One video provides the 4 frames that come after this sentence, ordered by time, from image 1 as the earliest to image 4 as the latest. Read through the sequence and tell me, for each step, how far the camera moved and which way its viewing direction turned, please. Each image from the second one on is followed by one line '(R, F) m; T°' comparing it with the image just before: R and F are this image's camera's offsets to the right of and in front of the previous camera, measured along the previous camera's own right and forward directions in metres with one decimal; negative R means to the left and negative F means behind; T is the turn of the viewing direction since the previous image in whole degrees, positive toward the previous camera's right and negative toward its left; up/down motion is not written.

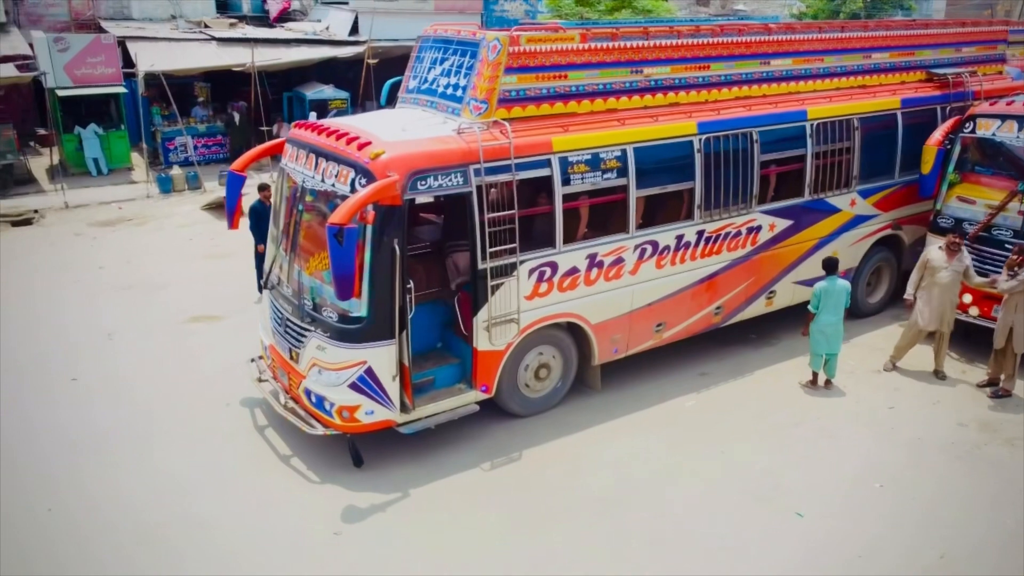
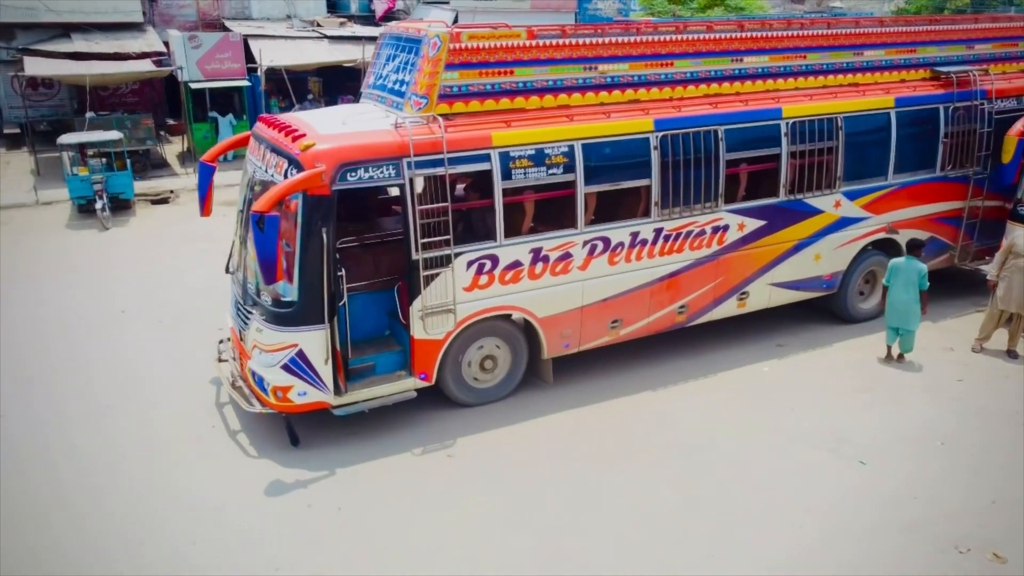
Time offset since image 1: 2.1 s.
(+1.1, -0.1) m; -6°
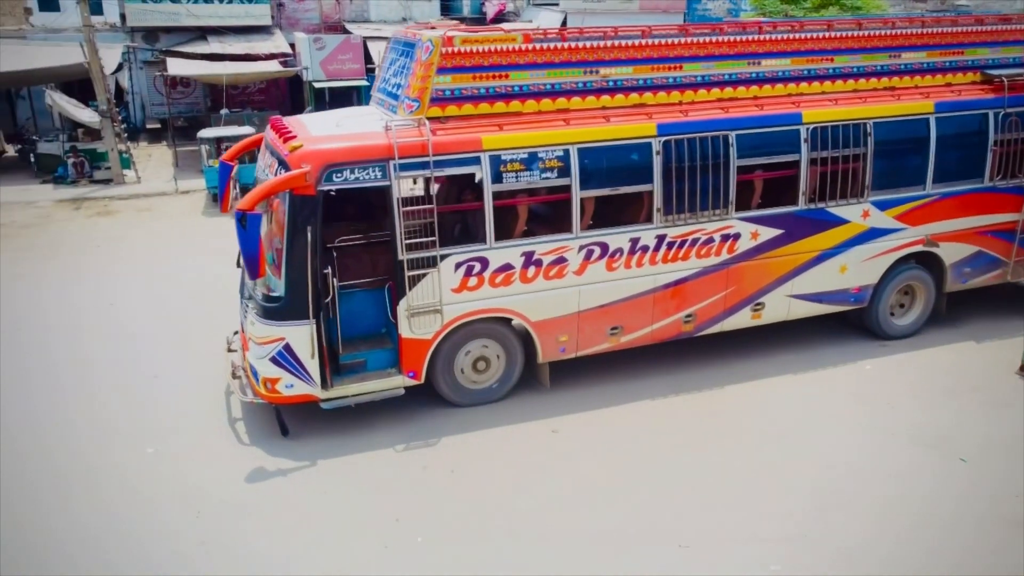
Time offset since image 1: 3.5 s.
(+0.8, 0.0) m; -7°
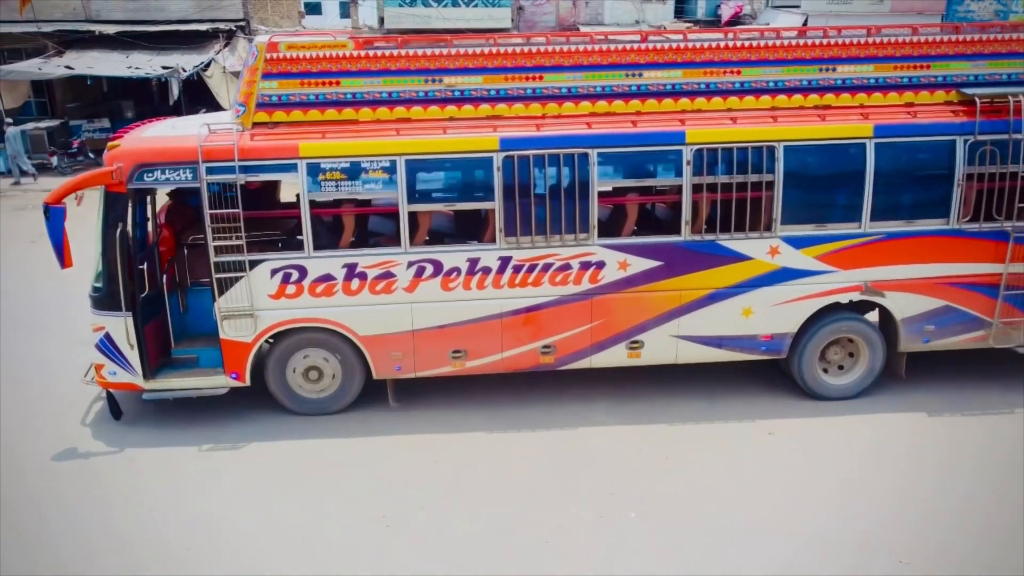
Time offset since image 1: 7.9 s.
(+2.9, +0.7) m; -14°
